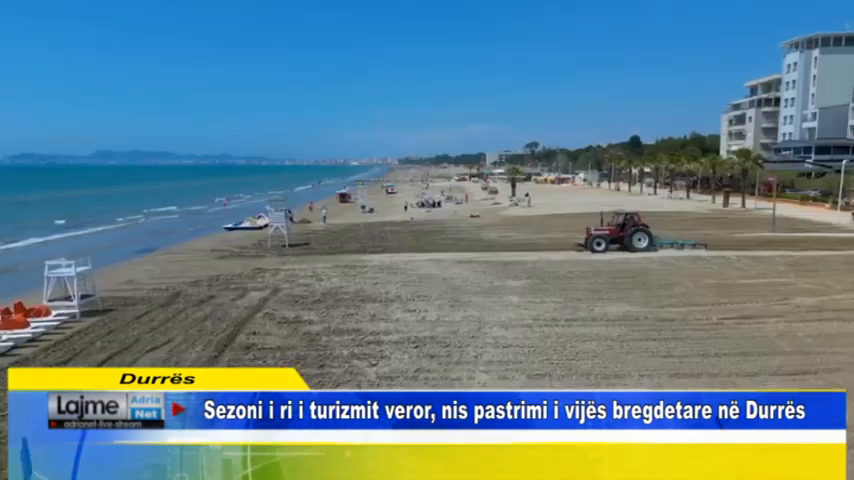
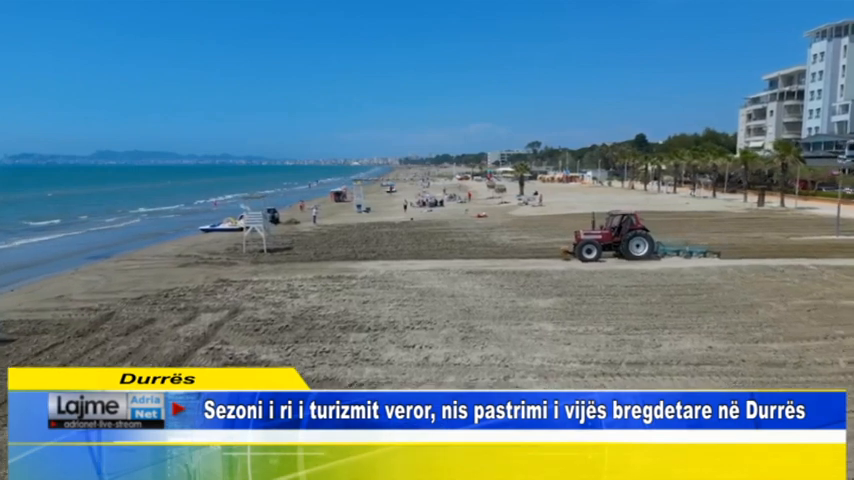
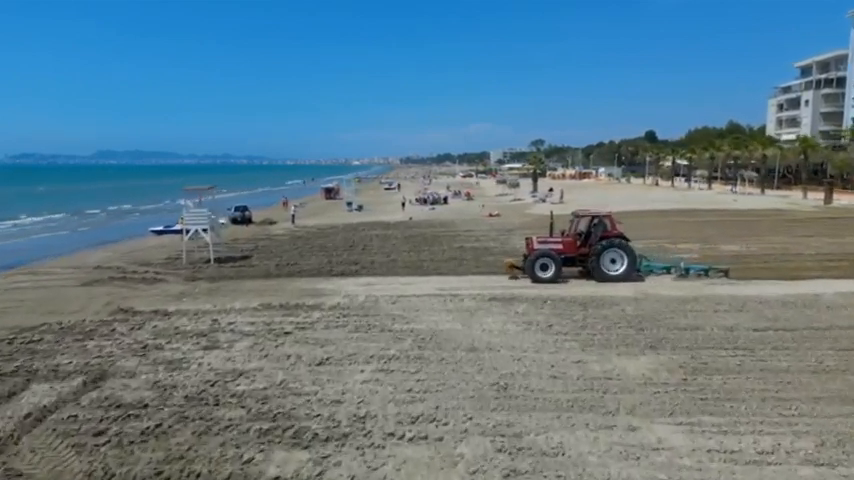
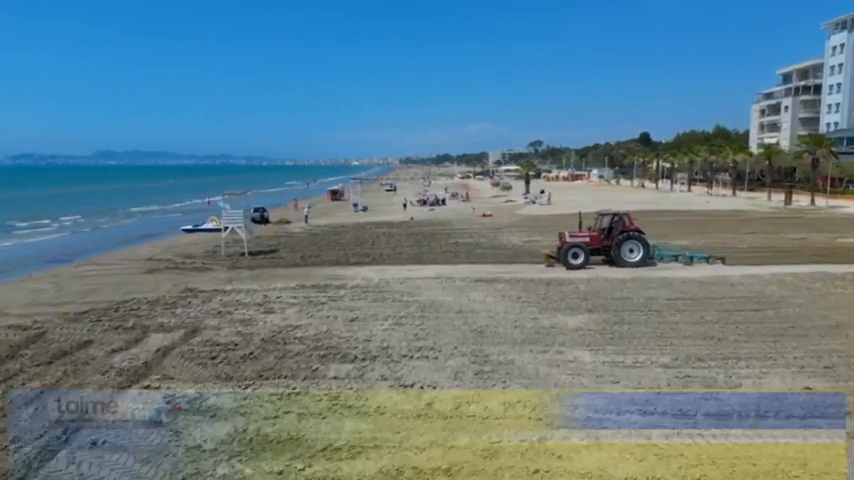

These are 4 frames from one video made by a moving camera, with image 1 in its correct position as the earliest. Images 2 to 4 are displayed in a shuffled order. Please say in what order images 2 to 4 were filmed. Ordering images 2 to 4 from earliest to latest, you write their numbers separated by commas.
2, 4, 3
